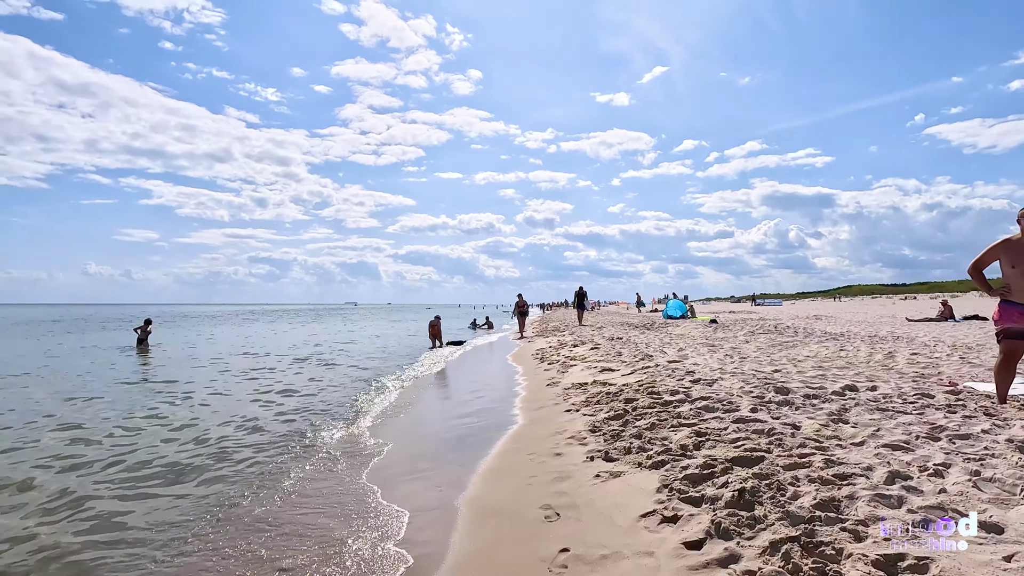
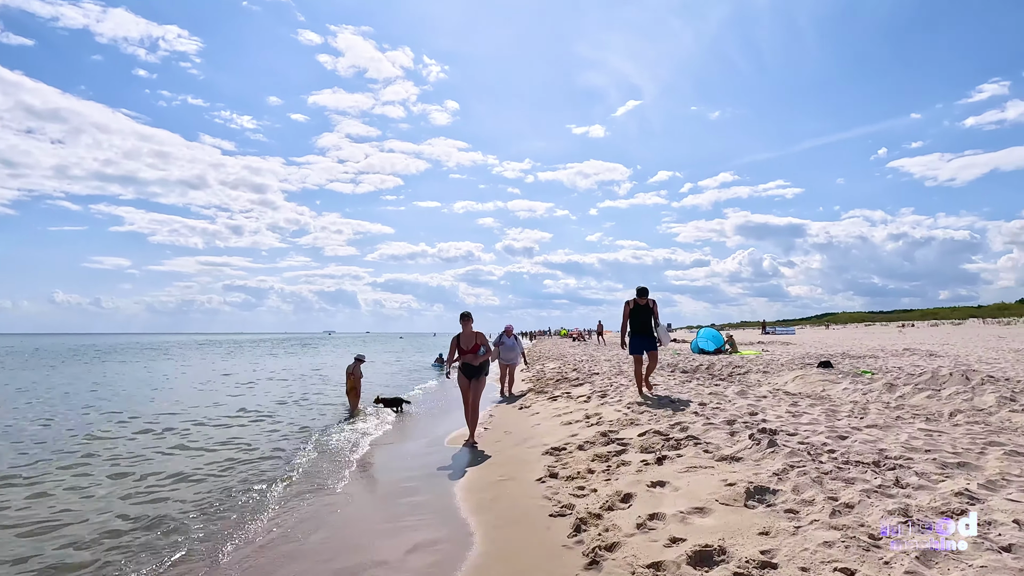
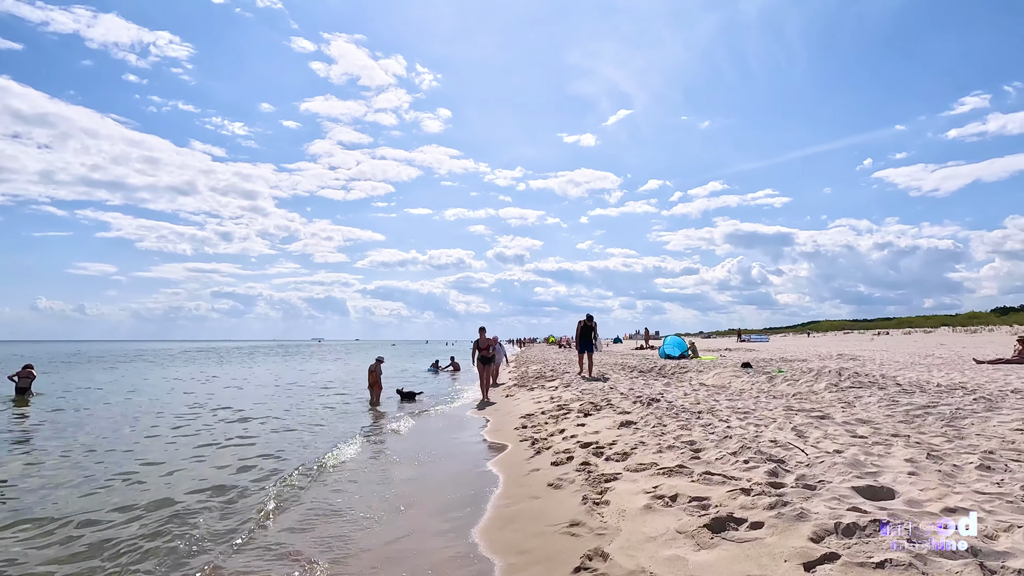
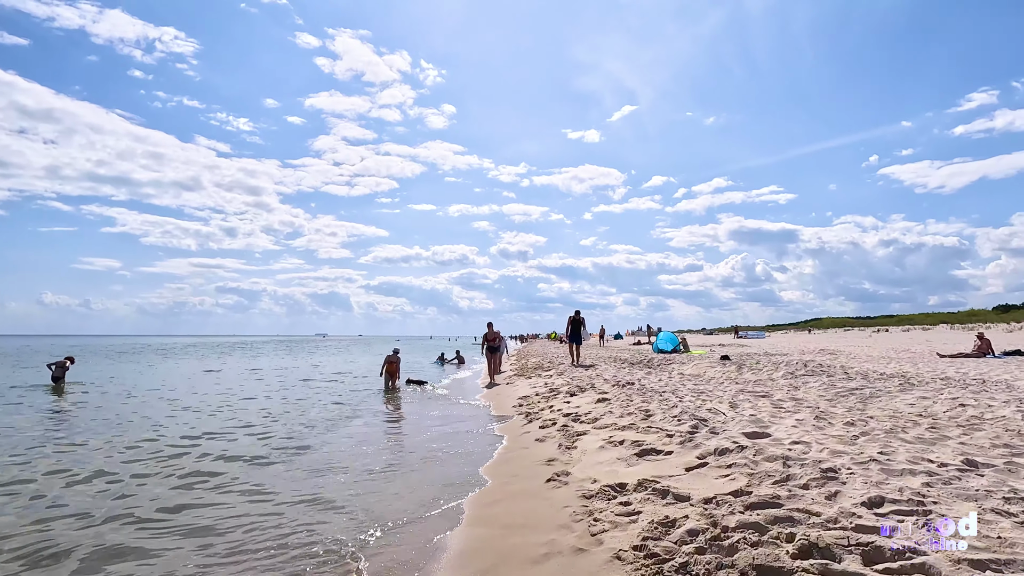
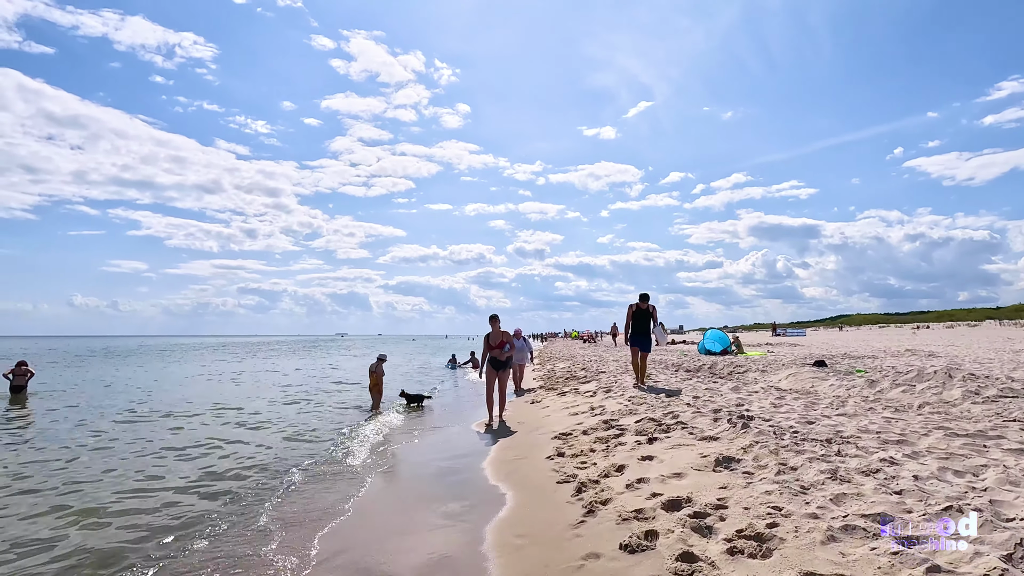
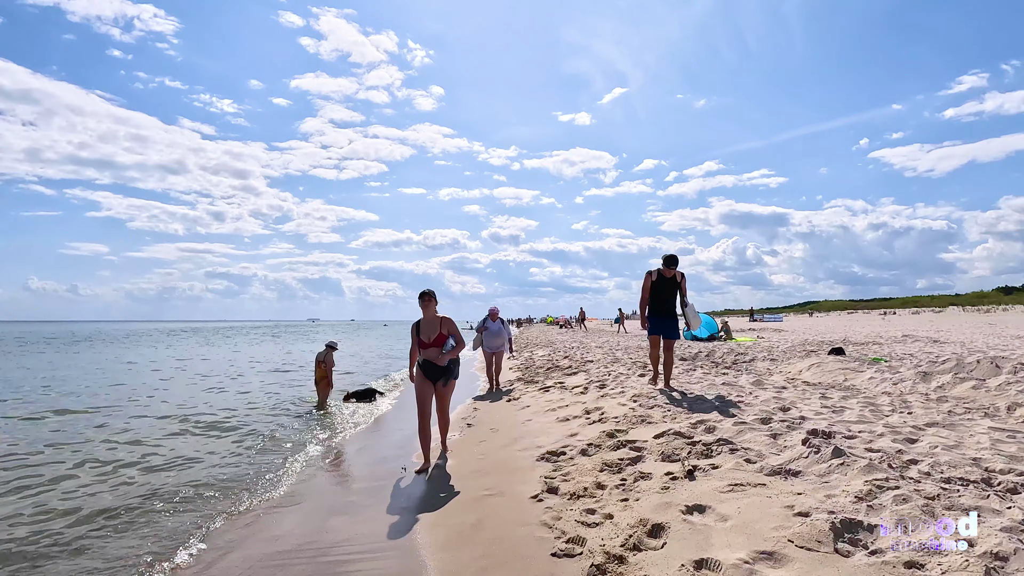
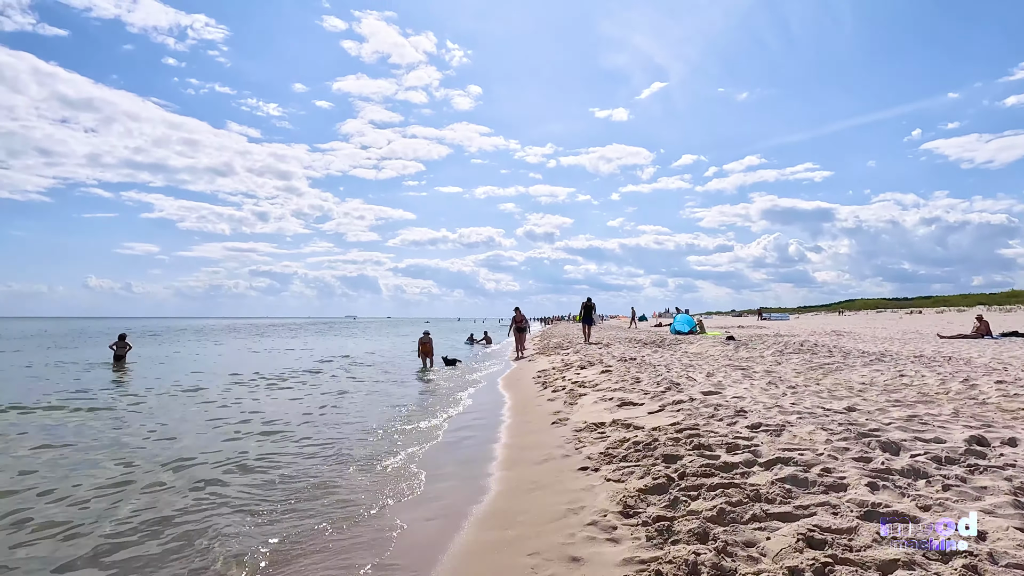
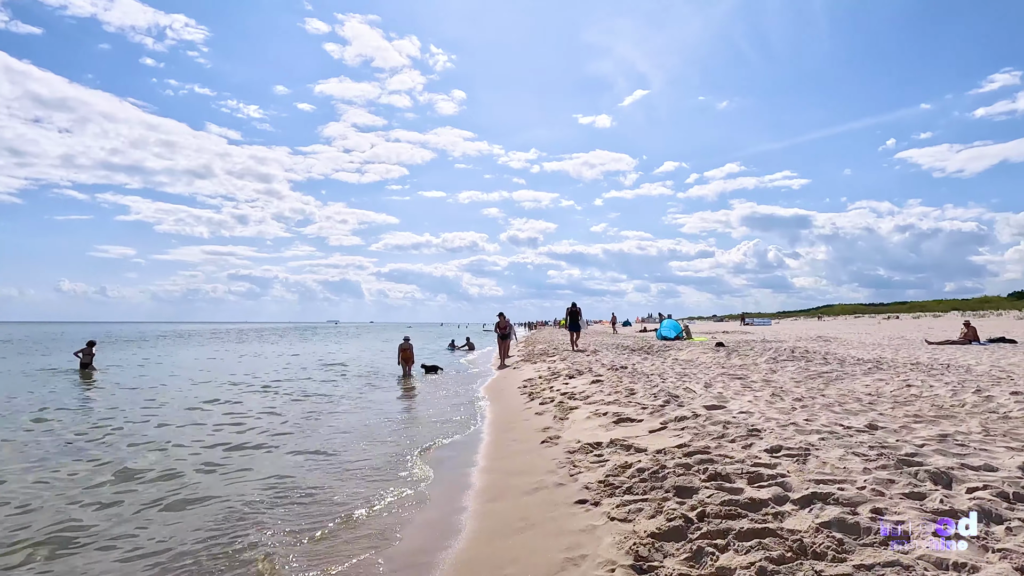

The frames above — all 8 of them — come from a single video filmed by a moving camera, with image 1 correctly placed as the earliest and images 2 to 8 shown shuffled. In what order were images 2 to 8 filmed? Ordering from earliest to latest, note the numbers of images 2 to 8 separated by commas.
7, 8, 4, 3, 5, 2, 6
